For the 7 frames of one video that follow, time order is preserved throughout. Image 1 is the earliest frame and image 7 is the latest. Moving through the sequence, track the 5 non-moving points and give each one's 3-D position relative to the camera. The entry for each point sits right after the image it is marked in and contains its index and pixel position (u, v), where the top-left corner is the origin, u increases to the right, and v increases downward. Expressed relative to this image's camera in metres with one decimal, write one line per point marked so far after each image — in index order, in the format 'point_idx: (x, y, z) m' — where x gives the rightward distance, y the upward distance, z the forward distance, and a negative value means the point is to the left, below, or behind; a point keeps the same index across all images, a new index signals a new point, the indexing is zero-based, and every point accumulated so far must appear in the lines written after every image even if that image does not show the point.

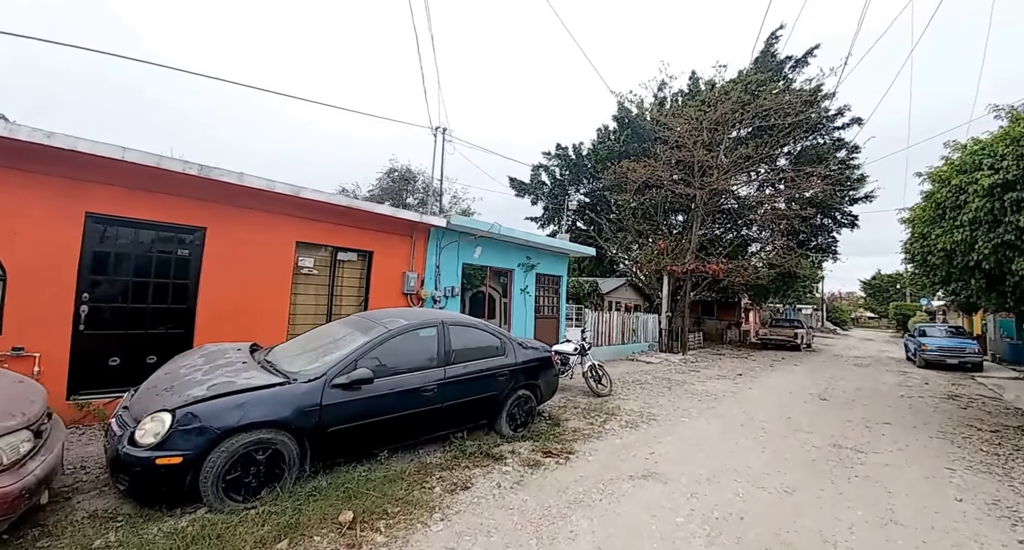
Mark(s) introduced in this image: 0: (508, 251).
0: (-0.1, +0.6, +9.1) m
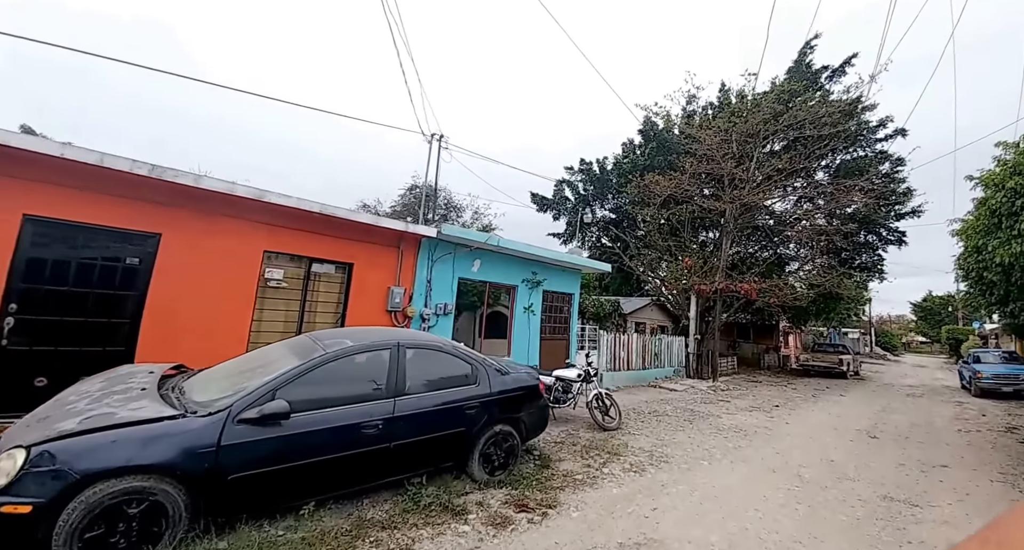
0: (-0.1, +0.2, +8.4) m
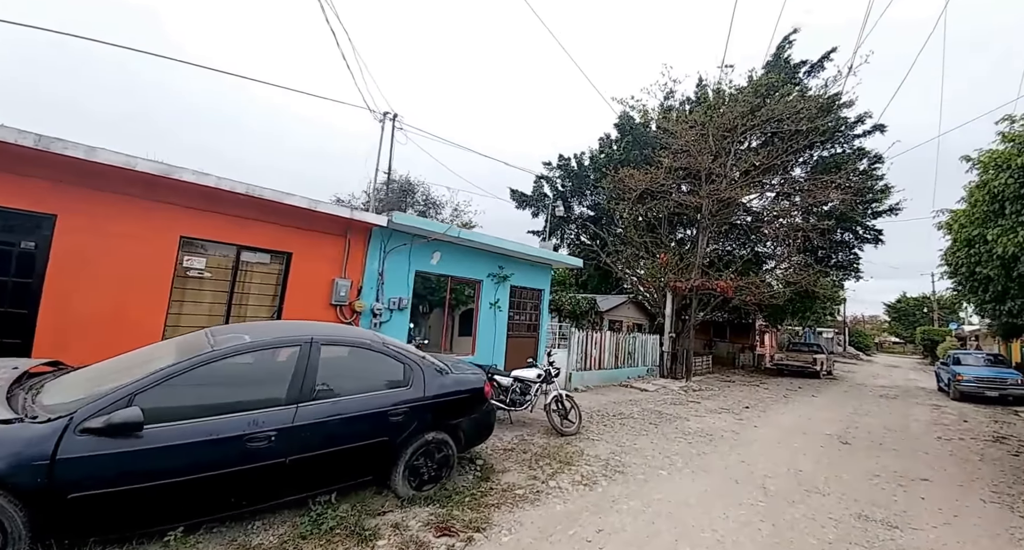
0: (-0.8, +0.3, +7.9) m
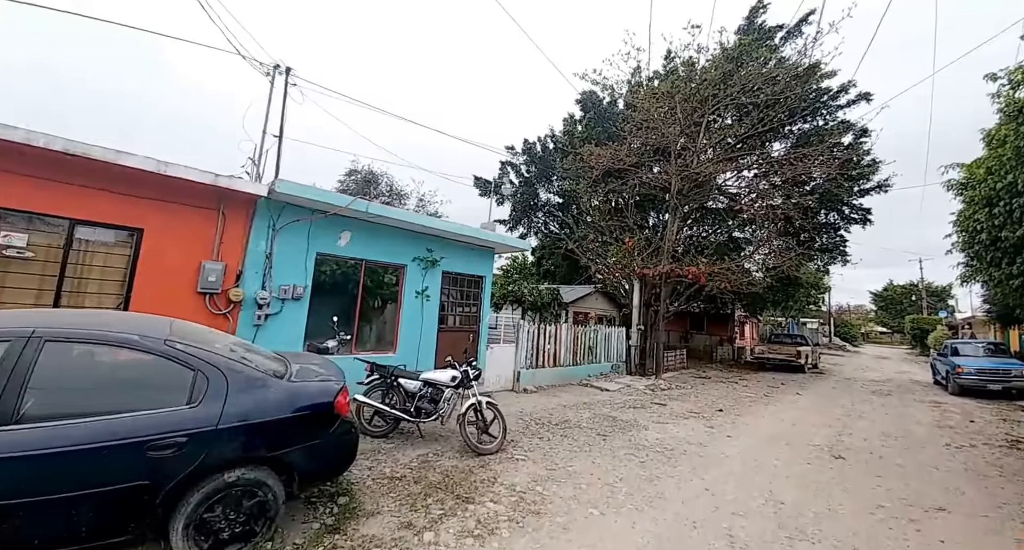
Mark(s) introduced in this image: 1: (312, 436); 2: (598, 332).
0: (-1.9, +0.6, +6.6) m
1: (-1.4, -1.1, +2.8) m
2: (+2.5, -1.6, +10.8) m
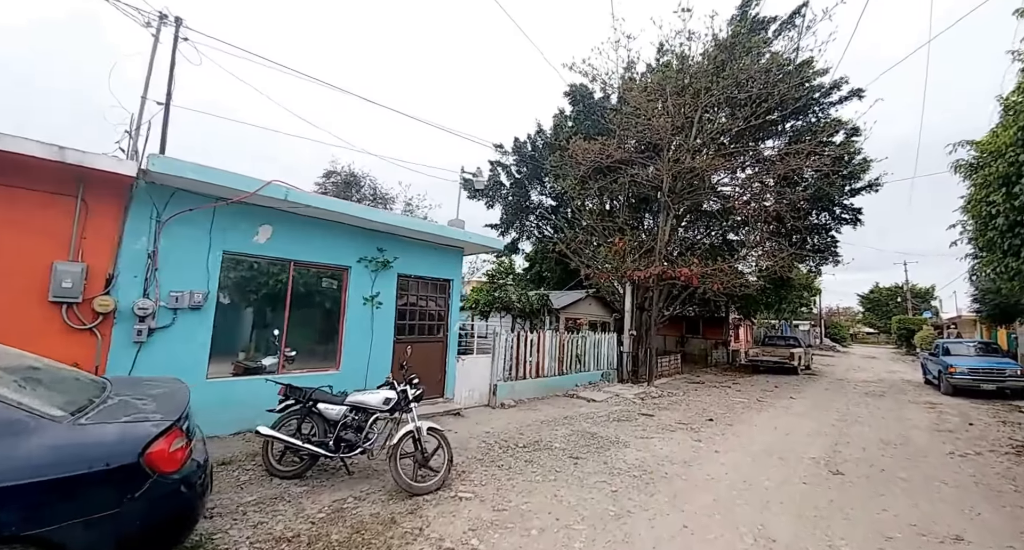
0: (-2.6, +0.5, +5.9) m
1: (-1.9, -1.1, +2.1) m
2: (+1.8, -1.6, +10.2) m
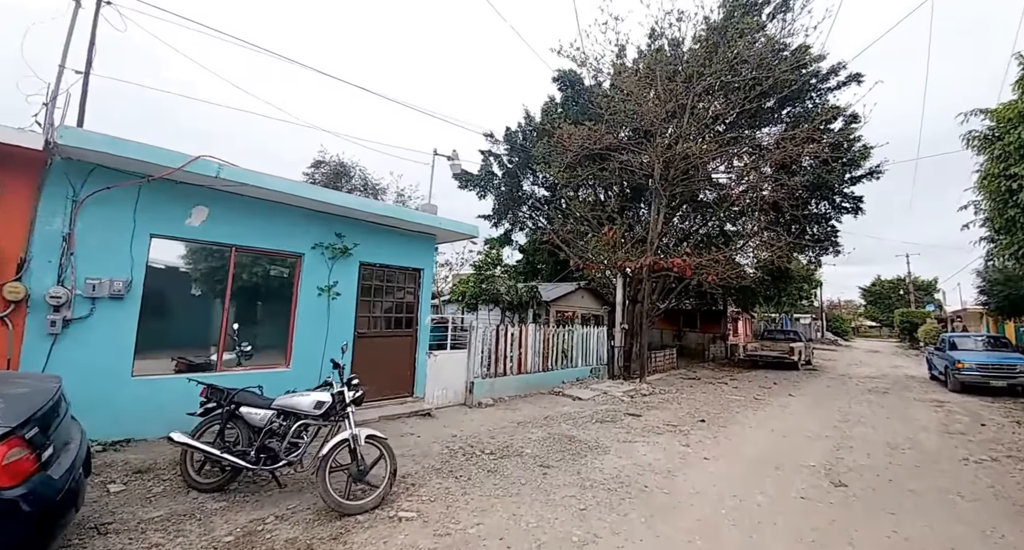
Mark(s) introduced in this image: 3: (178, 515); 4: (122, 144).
0: (-3.0, +0.7, +5.3) m
1: (-2.3, -1.0, +1.5) m
2: (+1.4, -1.4, +9.6) m
3: (-2.7, -2.0, +3.2) m
4: (-3.7, +1.2, +3.9) m
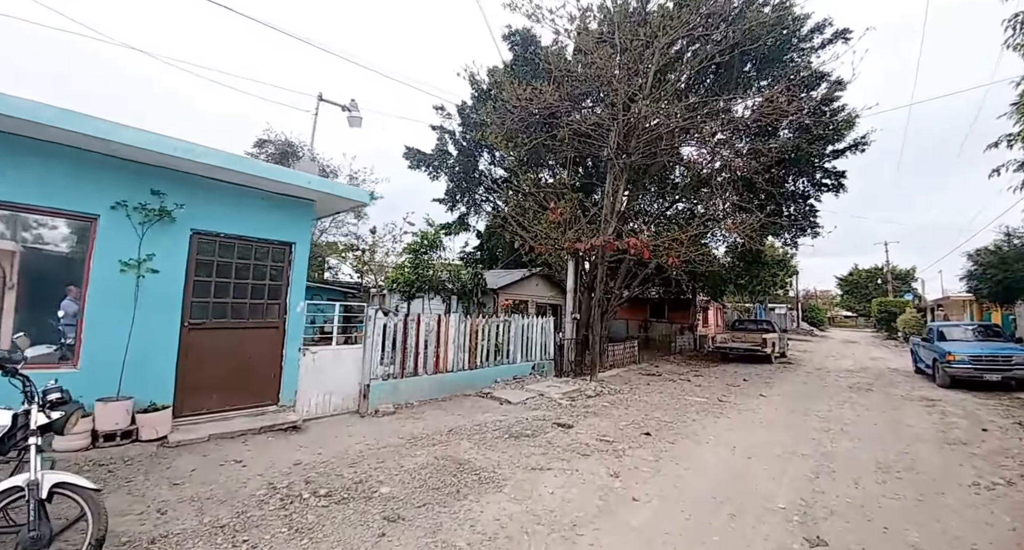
0: (-4.2, +1.0, +3.8) m
1: (-3.5, -0.8, +0.1) m
2: (+0.1, -1.0, +8.2) m
3: (-3.9, -1.7, +1.8) m
4: (-4.8, +1.5, +2.4) m
